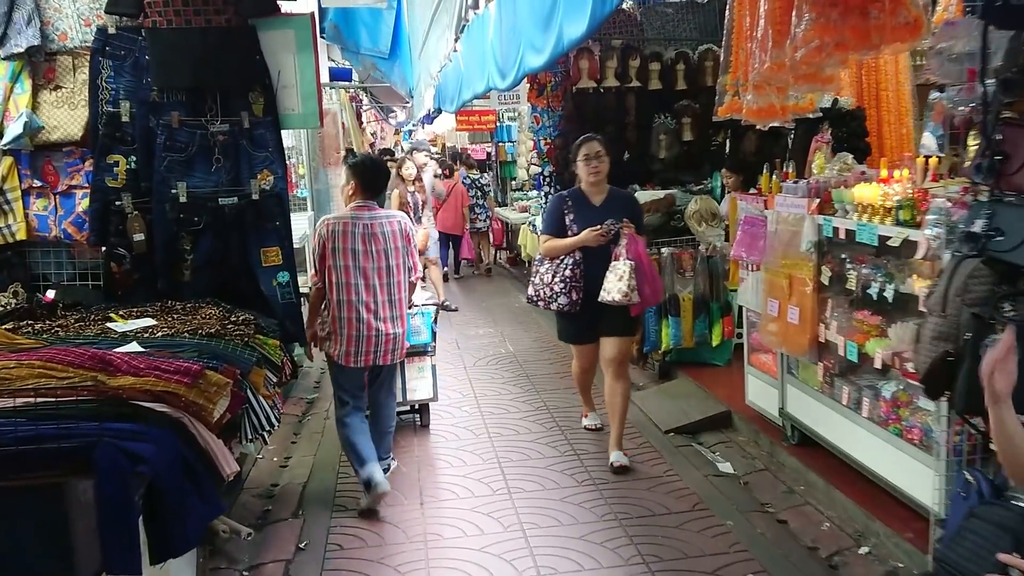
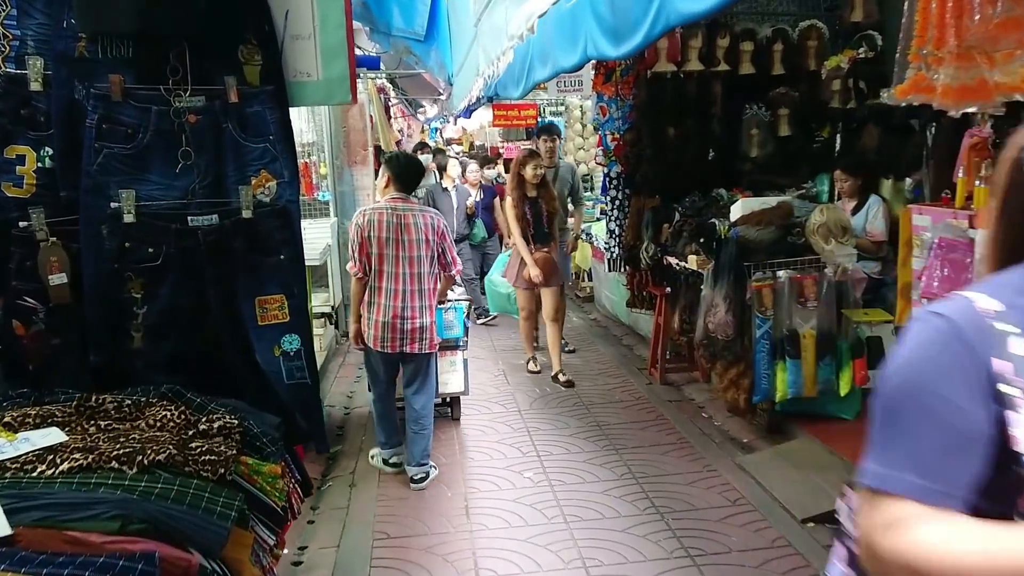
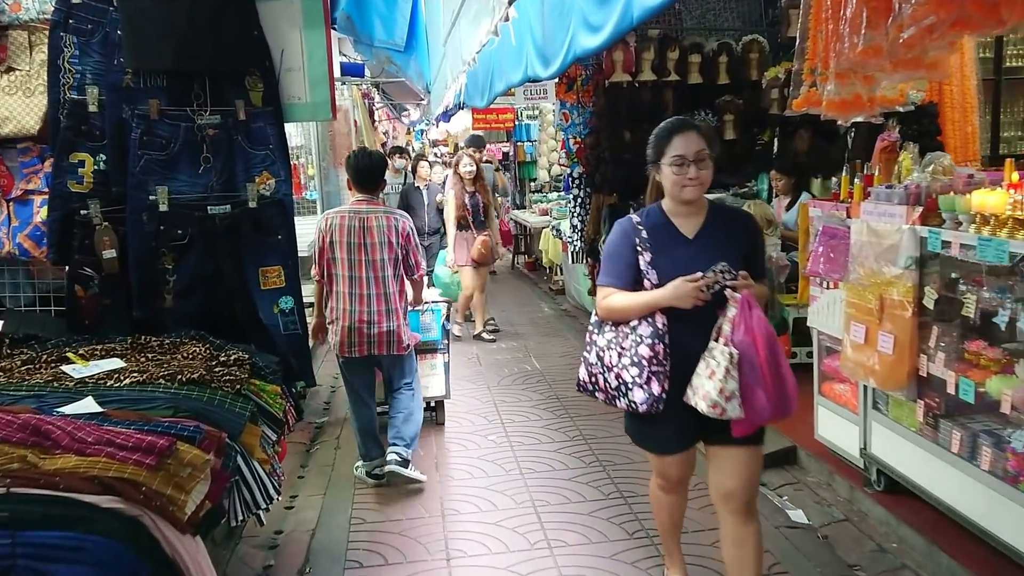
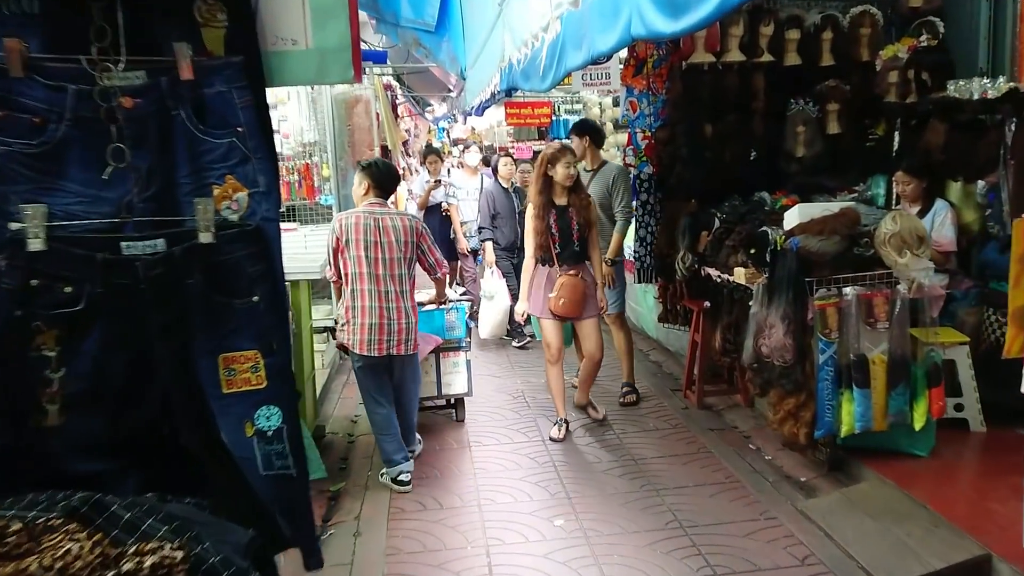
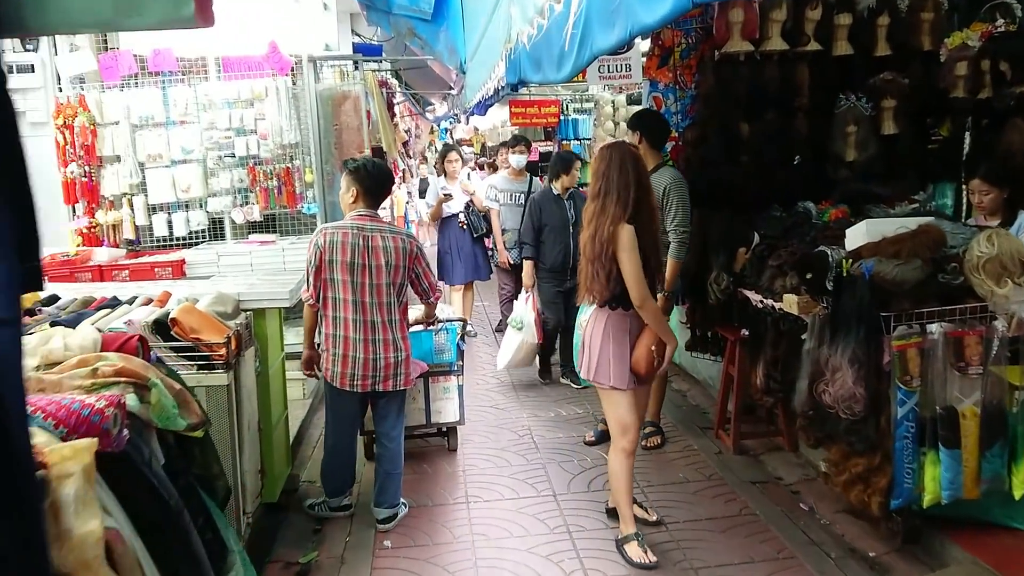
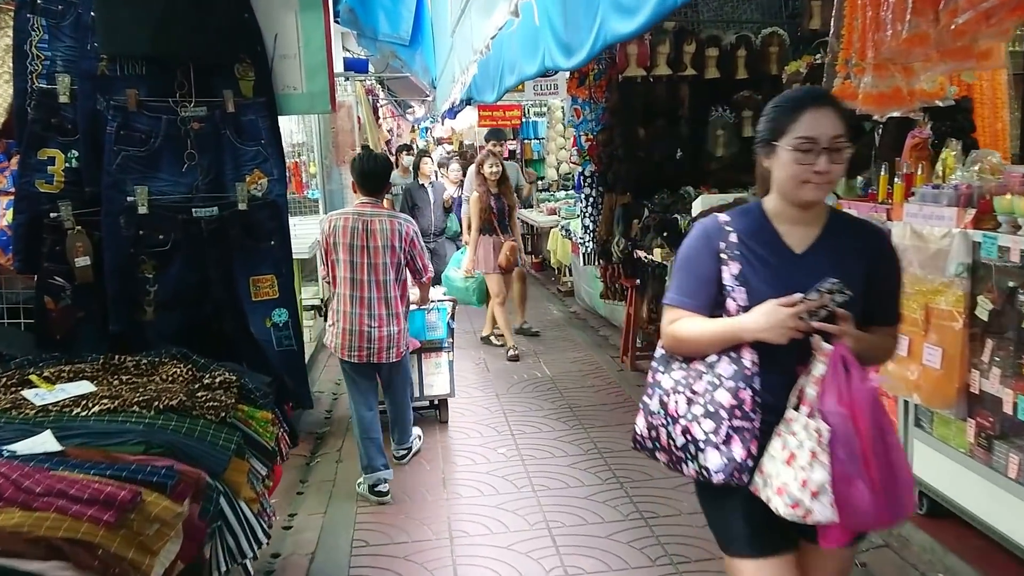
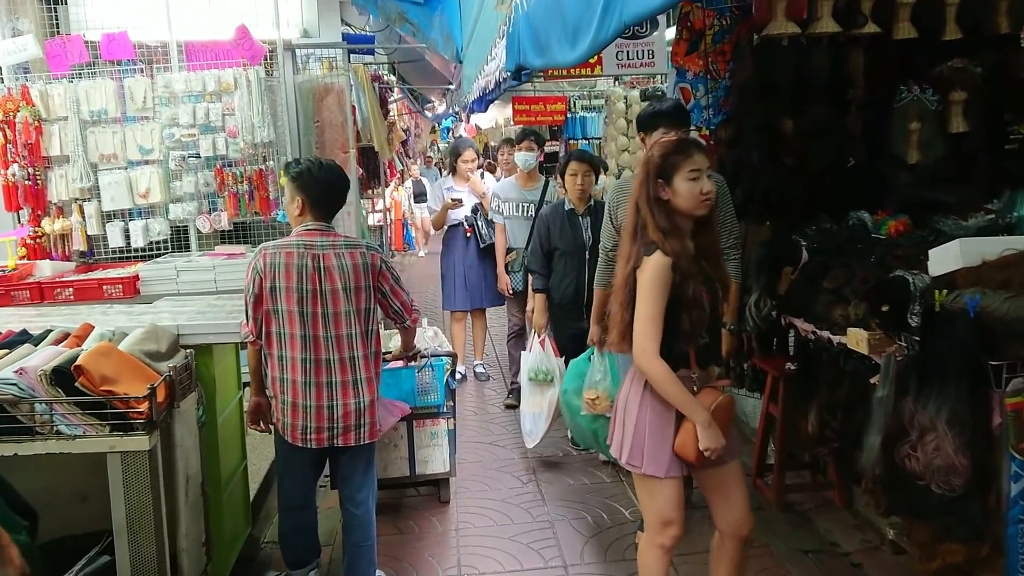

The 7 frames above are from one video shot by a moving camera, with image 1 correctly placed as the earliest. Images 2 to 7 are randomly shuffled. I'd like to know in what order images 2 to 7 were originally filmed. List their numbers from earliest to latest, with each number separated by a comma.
3, 6, 2, 4, 5, 7
